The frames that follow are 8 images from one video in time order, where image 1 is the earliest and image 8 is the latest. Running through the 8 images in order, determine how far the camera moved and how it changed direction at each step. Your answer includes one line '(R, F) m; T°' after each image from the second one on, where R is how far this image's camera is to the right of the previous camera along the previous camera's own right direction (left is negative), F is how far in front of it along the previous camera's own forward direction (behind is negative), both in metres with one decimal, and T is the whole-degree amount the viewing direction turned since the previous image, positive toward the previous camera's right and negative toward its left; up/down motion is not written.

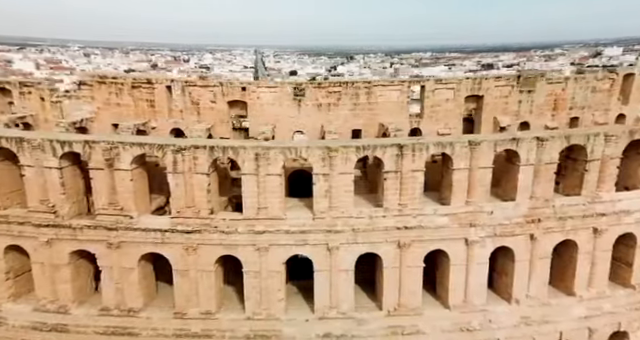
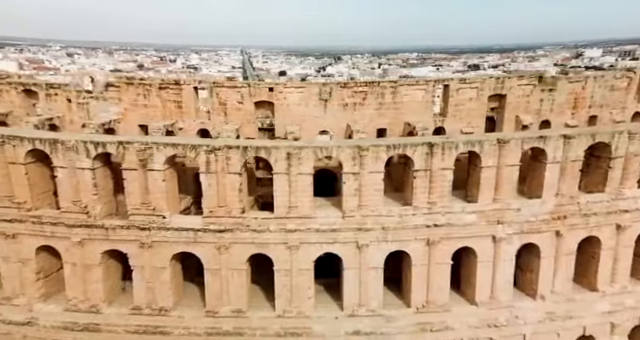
(-0.8, -0.1) m; 0°
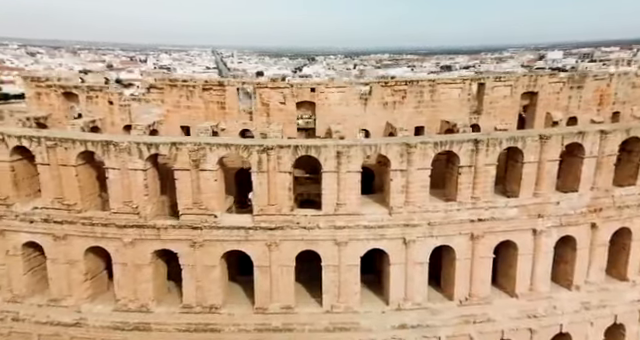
(-1.4, -0.2) m; +1°
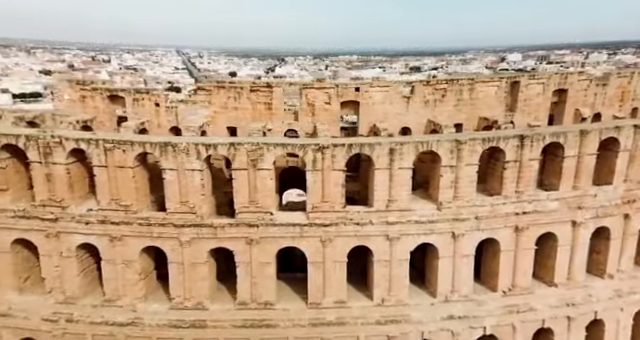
(-1.6, -0.3) m; +2°
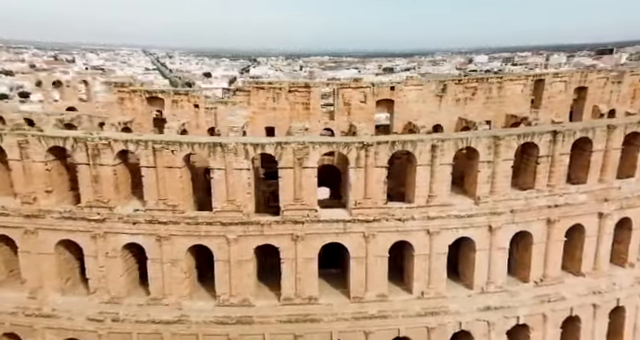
(-1.5, -0.3) m; +2°
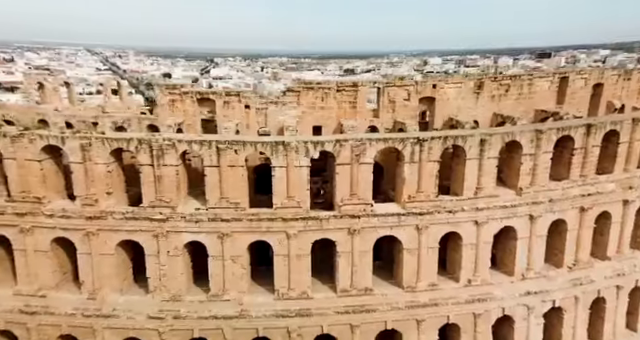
(-2.1, -0.4) m; +3°
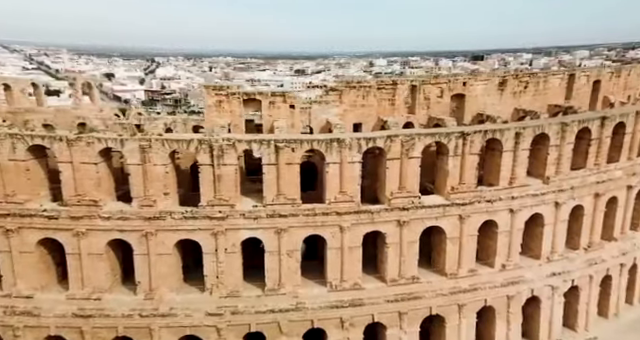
(-2.4, -0.4) m; +5°
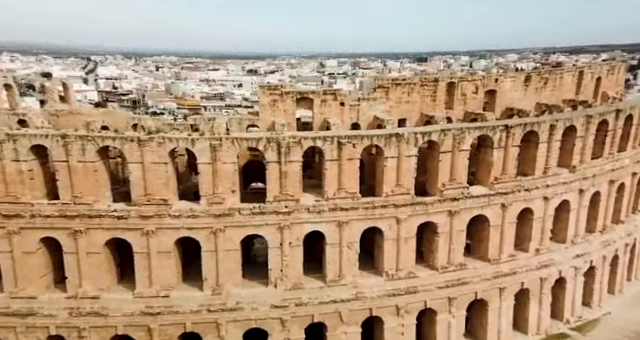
(-2.6, -0.4) m; +4°
